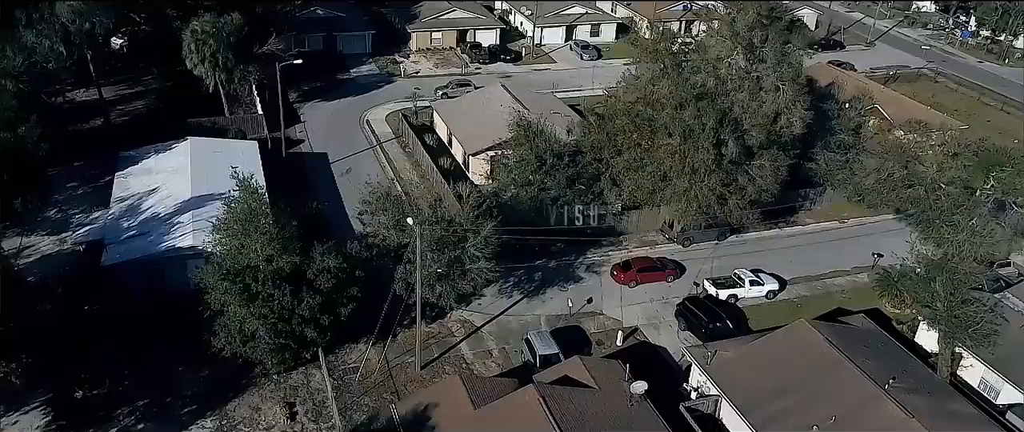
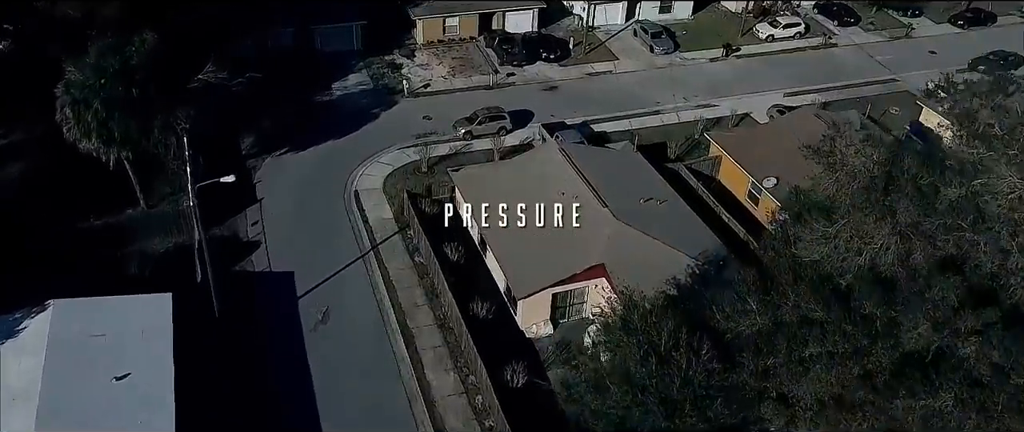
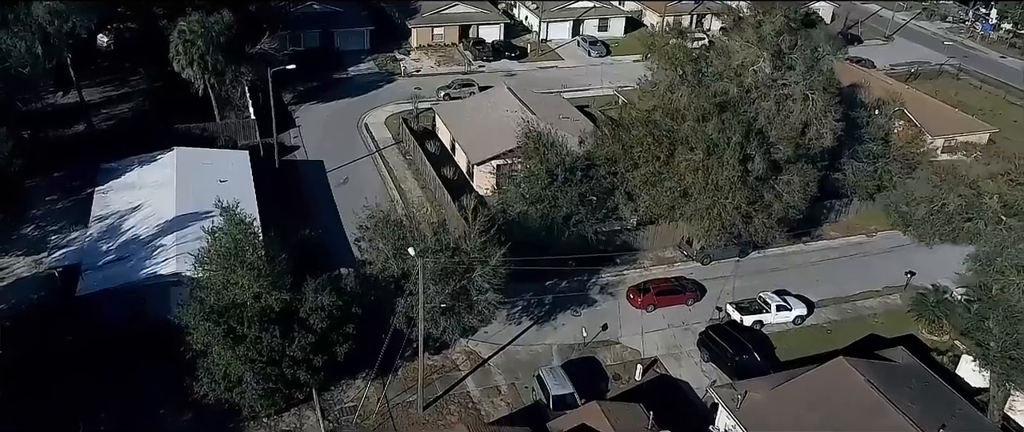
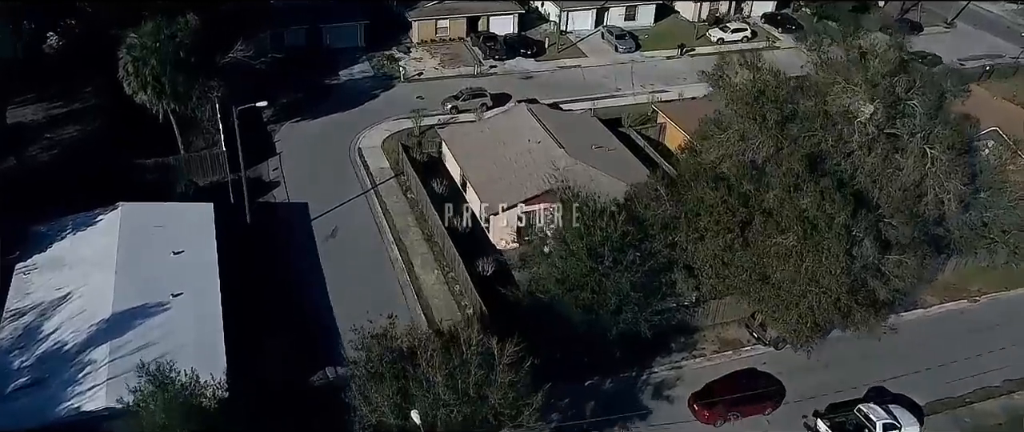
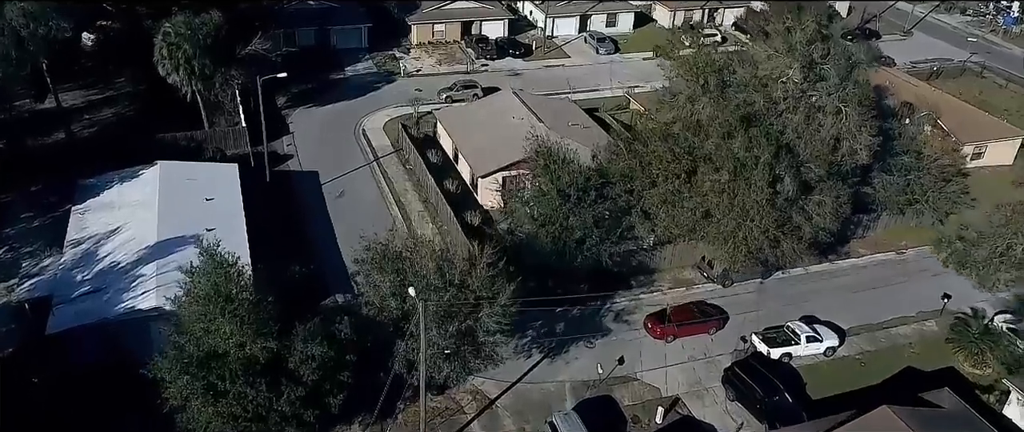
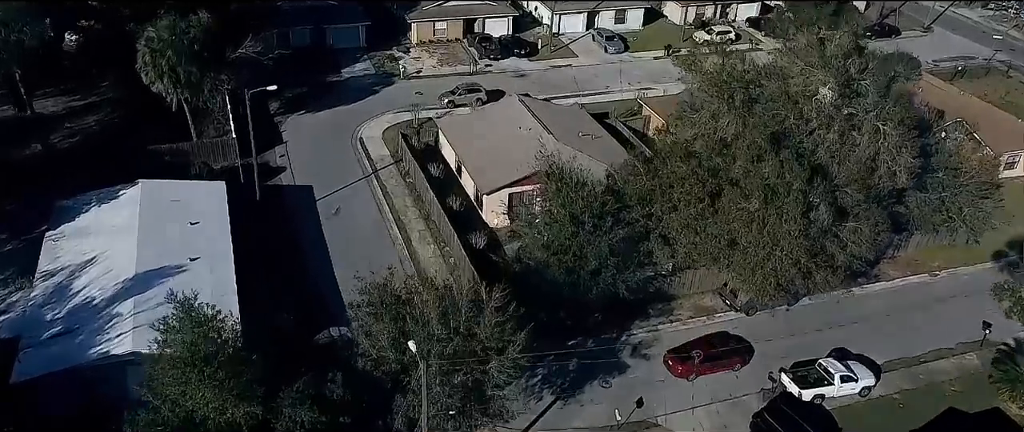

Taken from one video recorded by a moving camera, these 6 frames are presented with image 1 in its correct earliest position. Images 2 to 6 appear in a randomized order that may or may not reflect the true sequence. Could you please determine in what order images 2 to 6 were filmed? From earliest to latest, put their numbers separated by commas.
3, 5, 6, 4, 2
